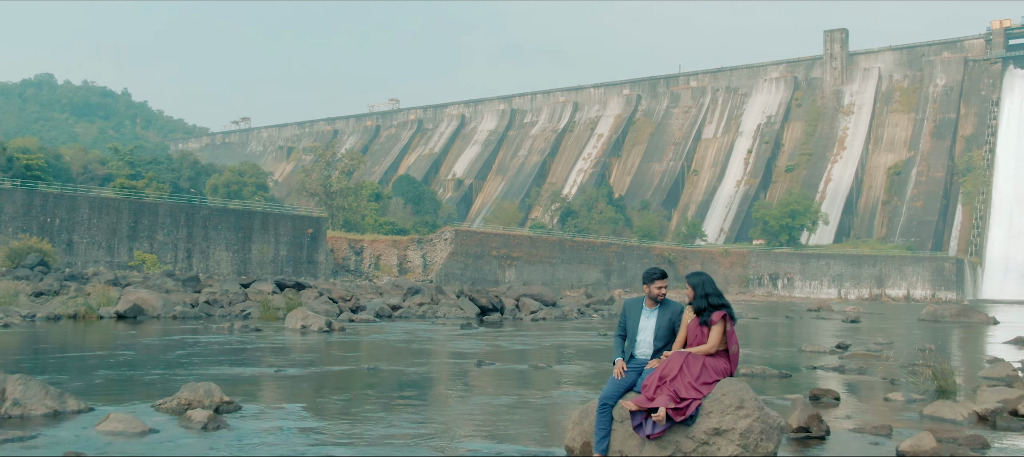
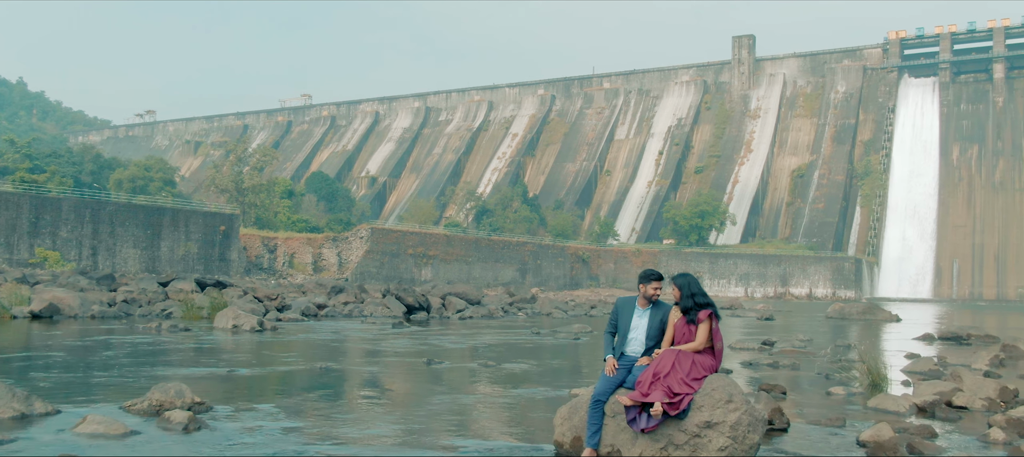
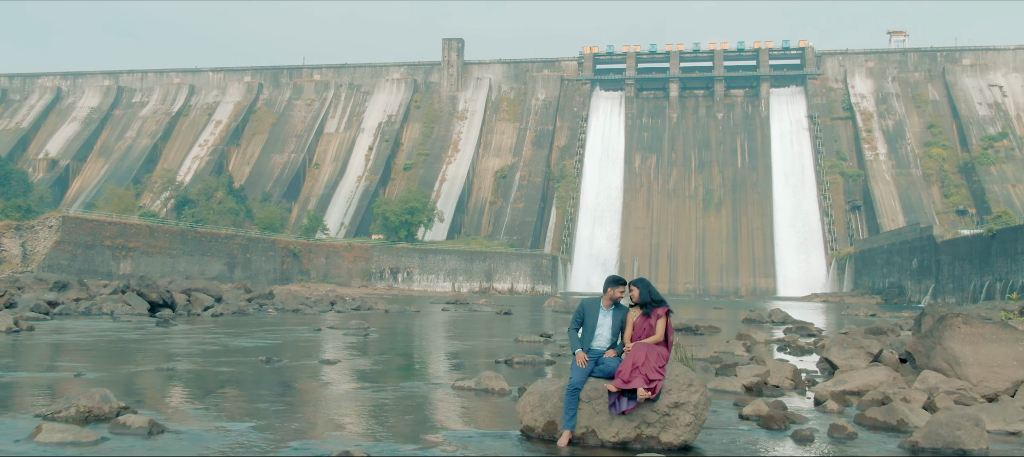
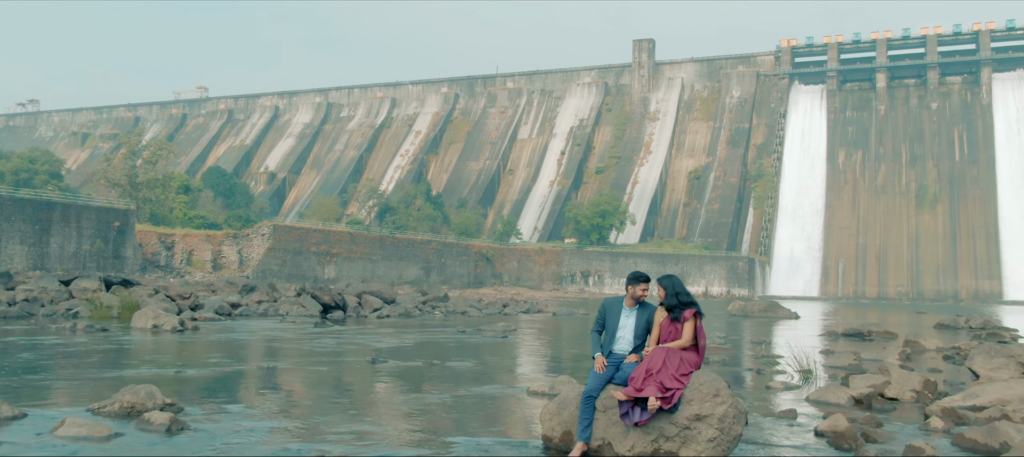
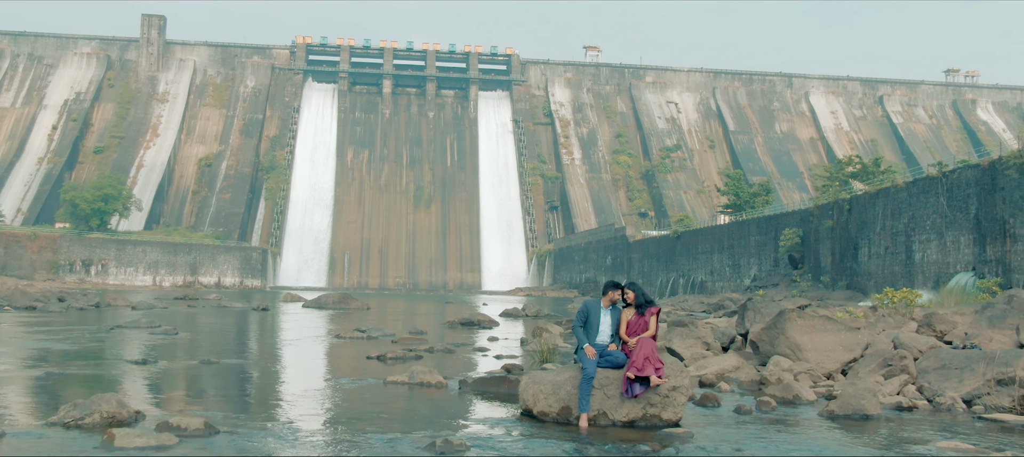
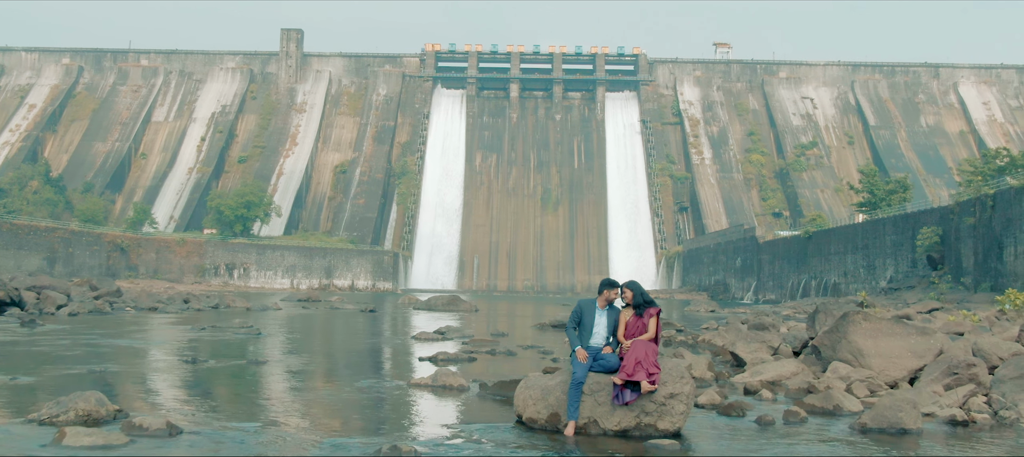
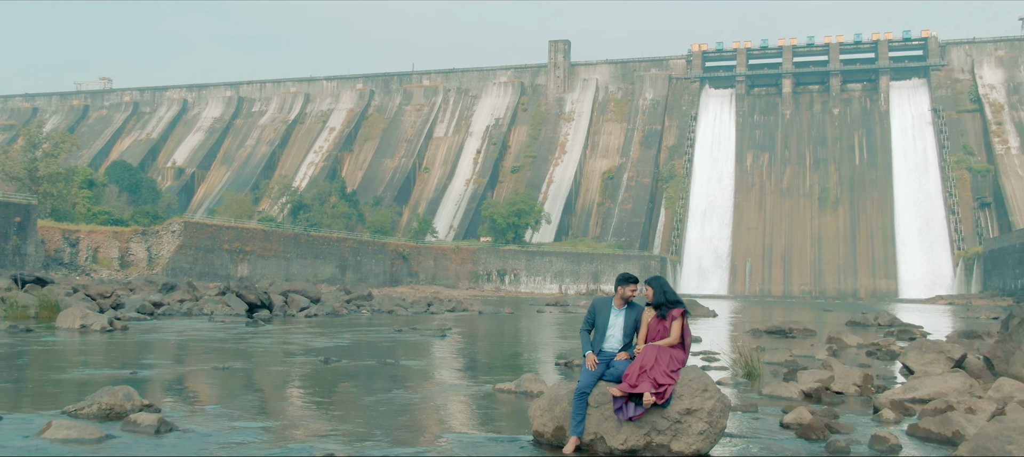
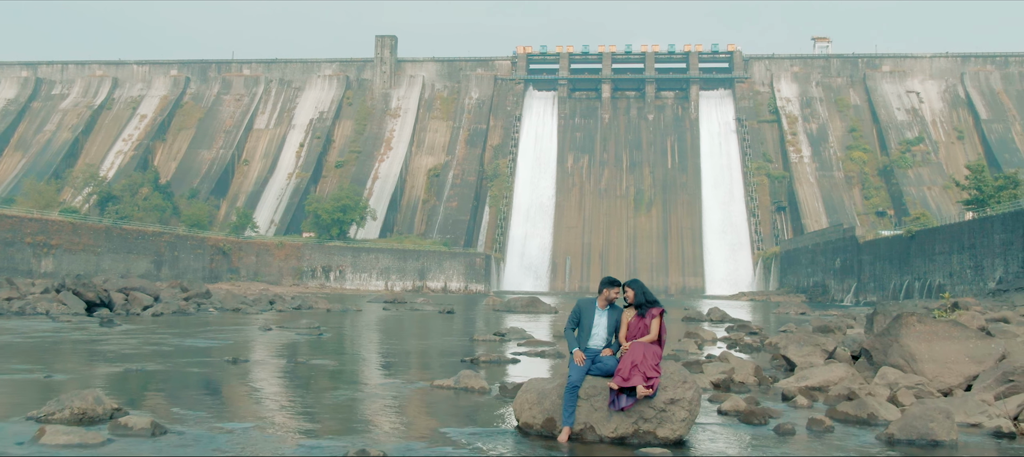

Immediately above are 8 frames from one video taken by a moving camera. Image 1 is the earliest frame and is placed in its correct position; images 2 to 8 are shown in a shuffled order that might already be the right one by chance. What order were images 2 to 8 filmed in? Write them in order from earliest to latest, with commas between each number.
2, 4, 7, 3, 8, 6, 5
